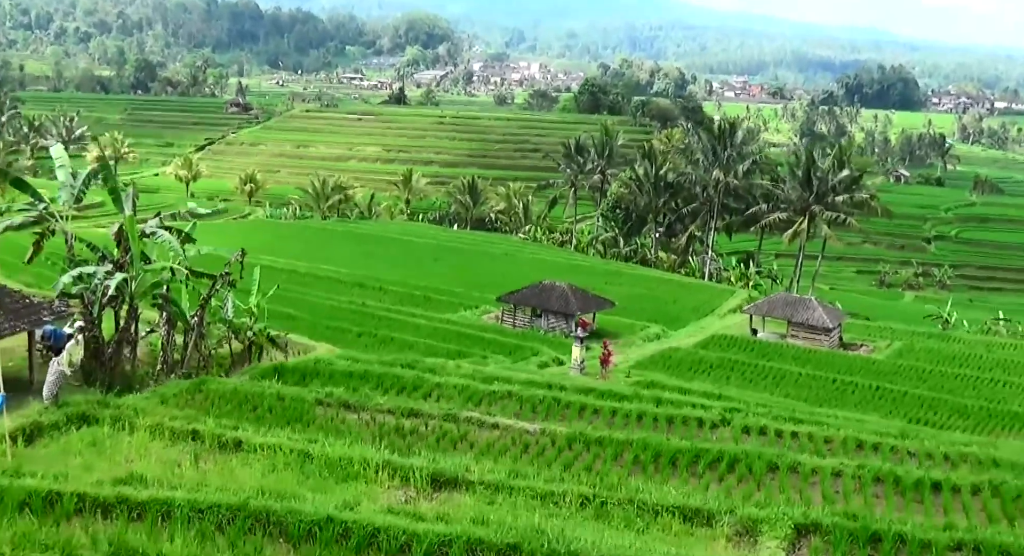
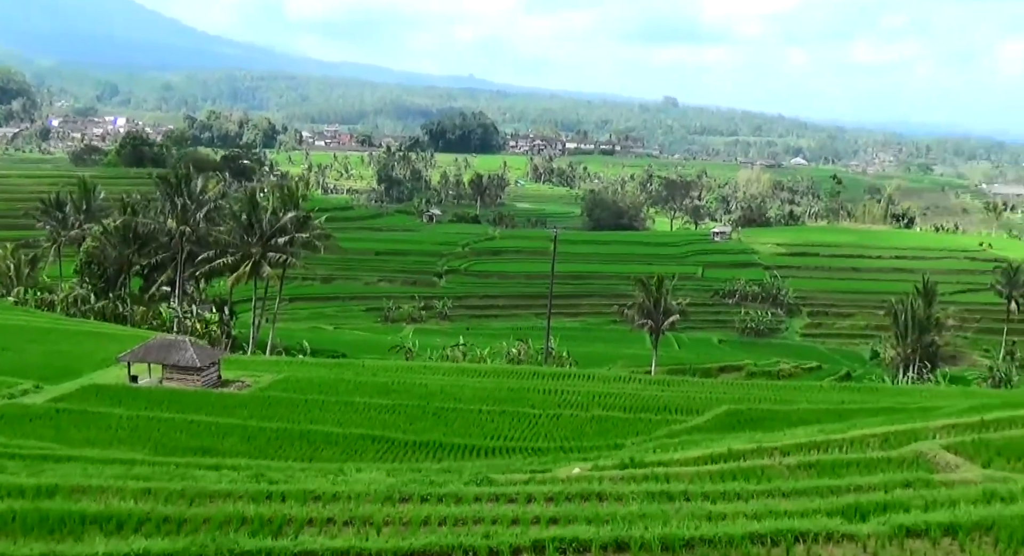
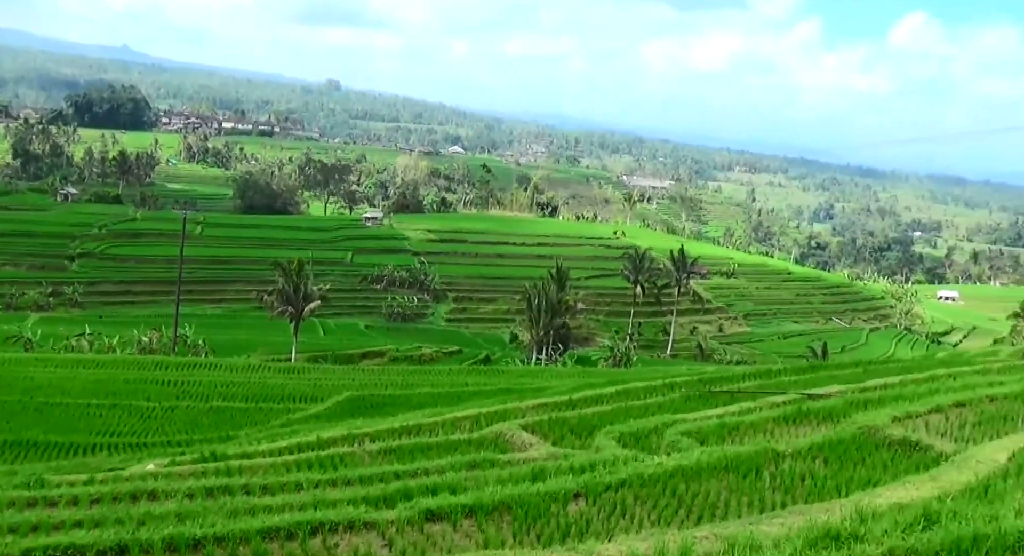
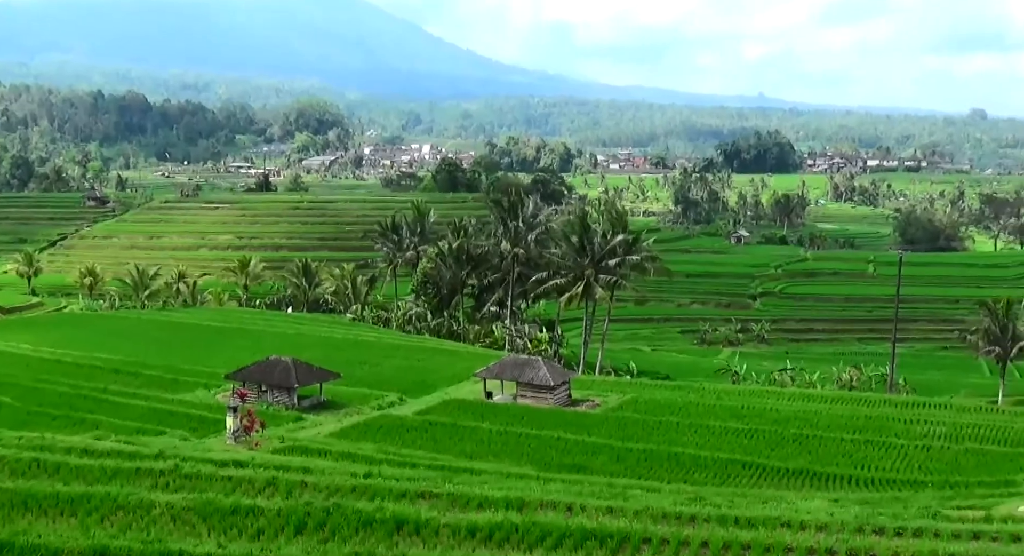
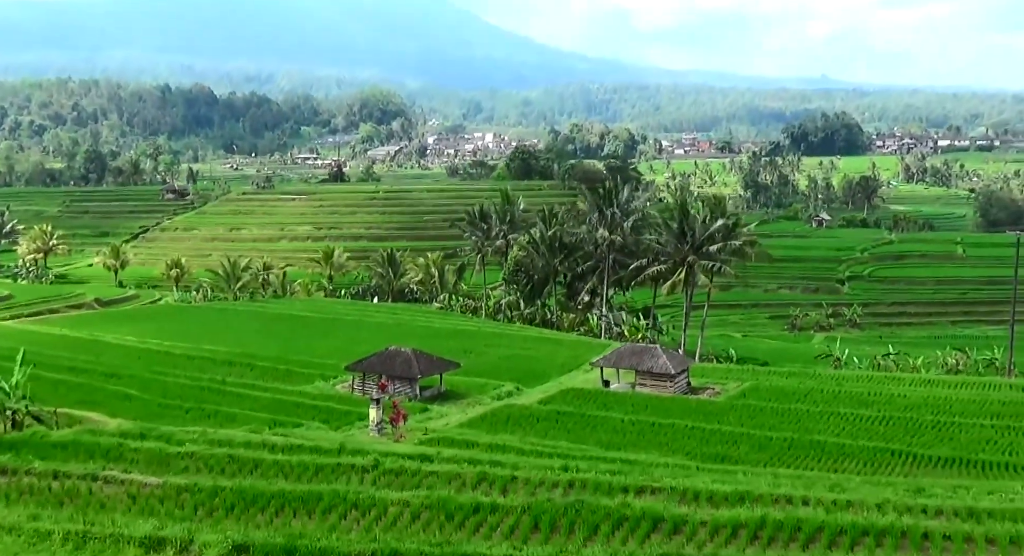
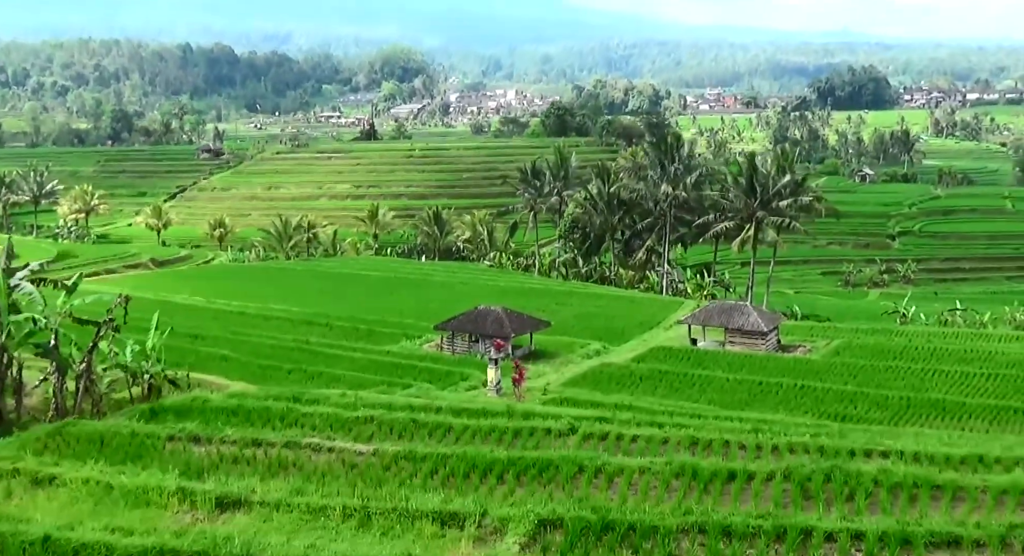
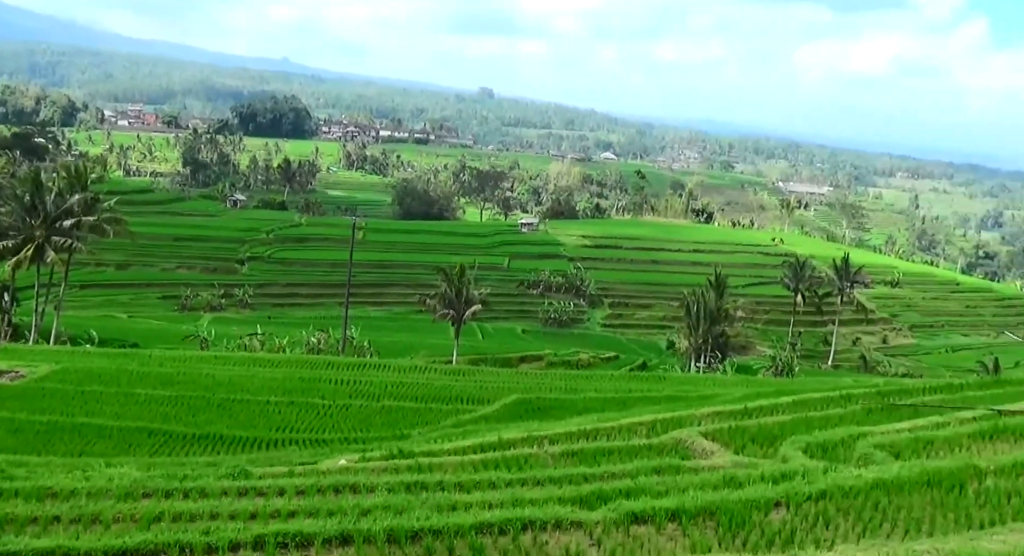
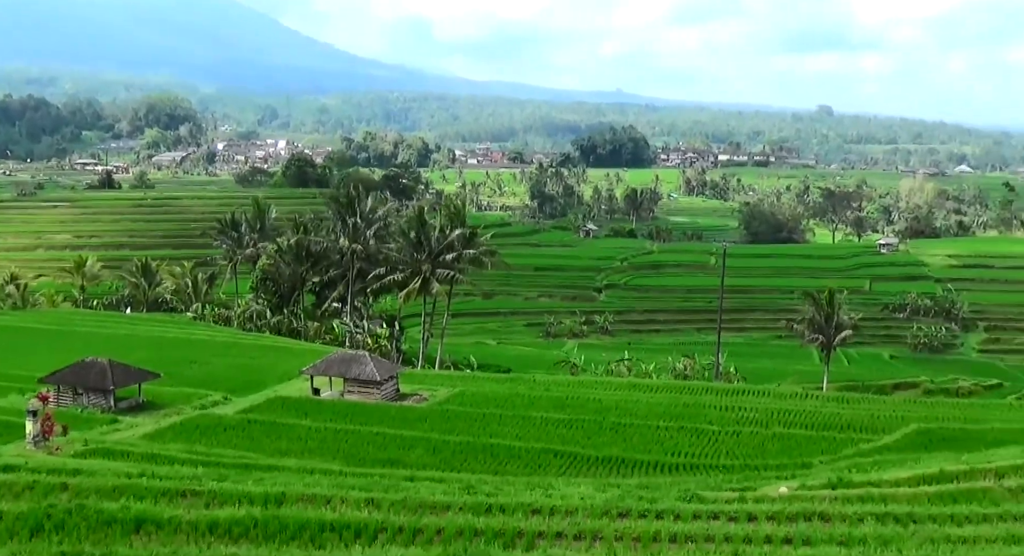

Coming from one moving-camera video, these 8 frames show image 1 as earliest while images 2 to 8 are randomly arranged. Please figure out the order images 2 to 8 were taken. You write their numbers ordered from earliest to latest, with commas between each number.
6, 5, 4, 8, 2, 7, 3
